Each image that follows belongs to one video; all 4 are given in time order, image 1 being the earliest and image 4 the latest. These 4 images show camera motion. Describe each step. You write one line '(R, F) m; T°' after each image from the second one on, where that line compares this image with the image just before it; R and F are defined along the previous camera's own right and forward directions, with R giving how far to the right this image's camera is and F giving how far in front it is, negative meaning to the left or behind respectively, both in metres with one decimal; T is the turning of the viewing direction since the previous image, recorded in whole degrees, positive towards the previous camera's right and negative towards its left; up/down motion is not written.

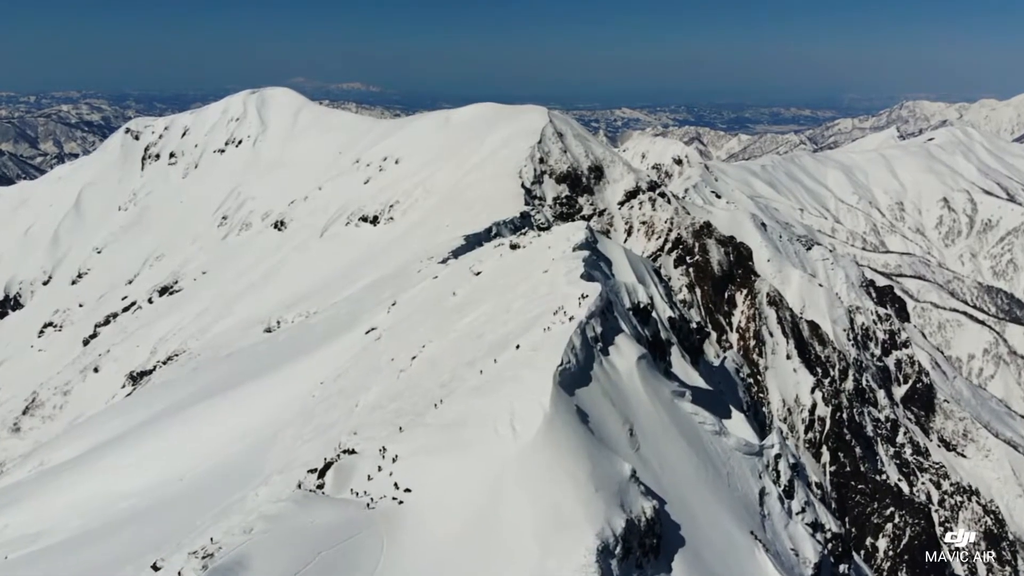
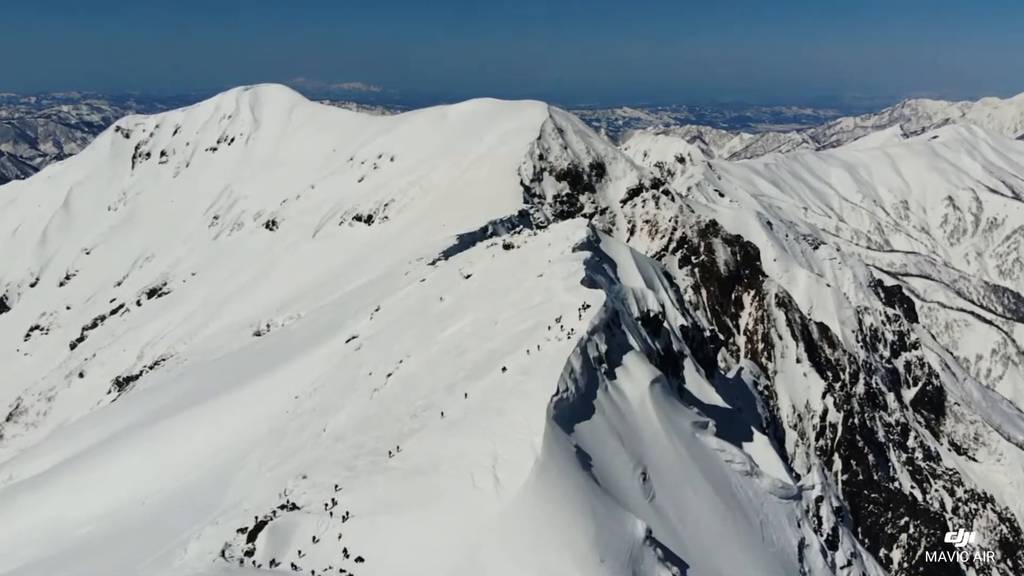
(+0.3, +2.9) m; 0°
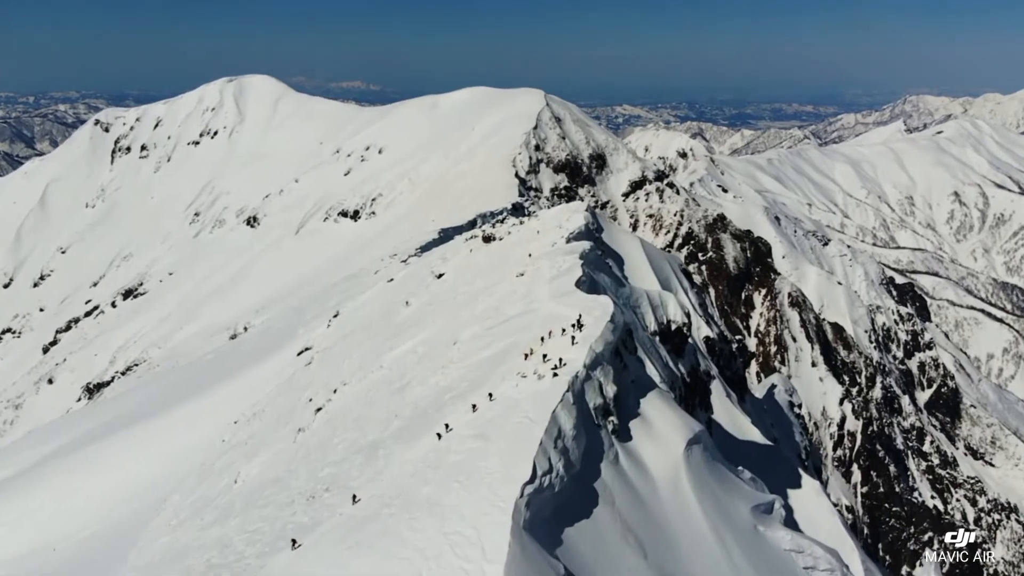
(+0.6, +4.9) m; 0°
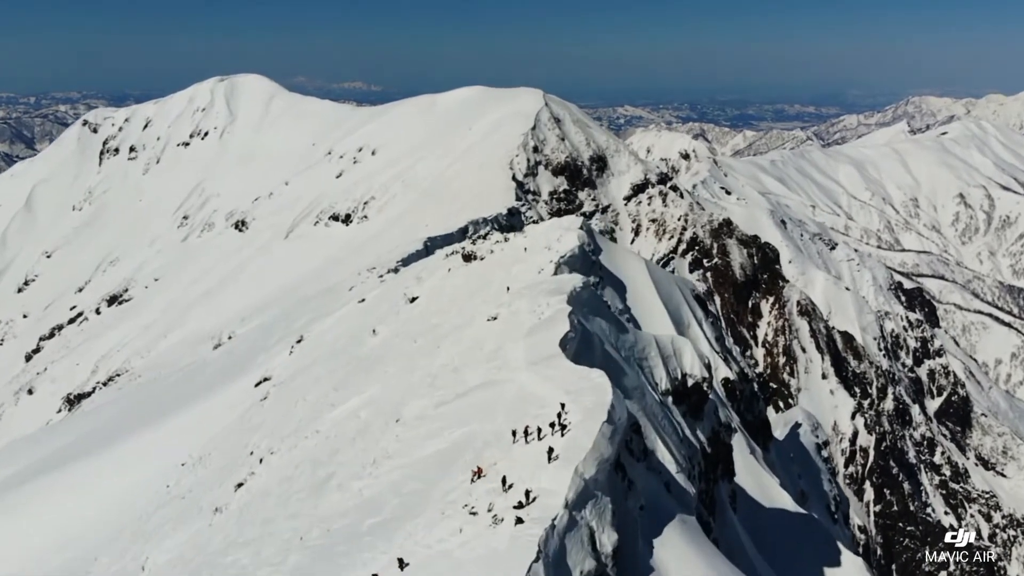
(+0.5, +2.9) m; 0°
